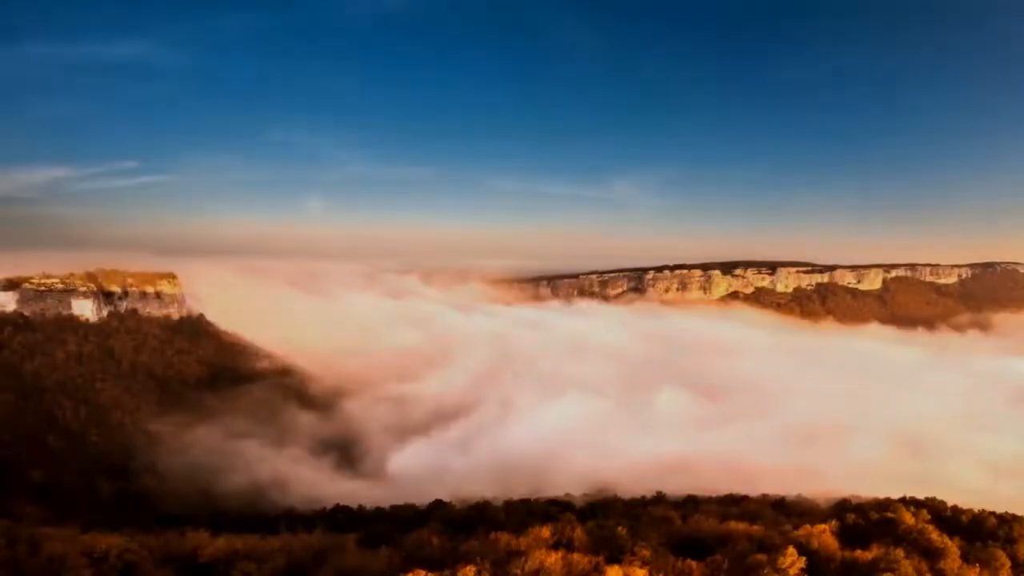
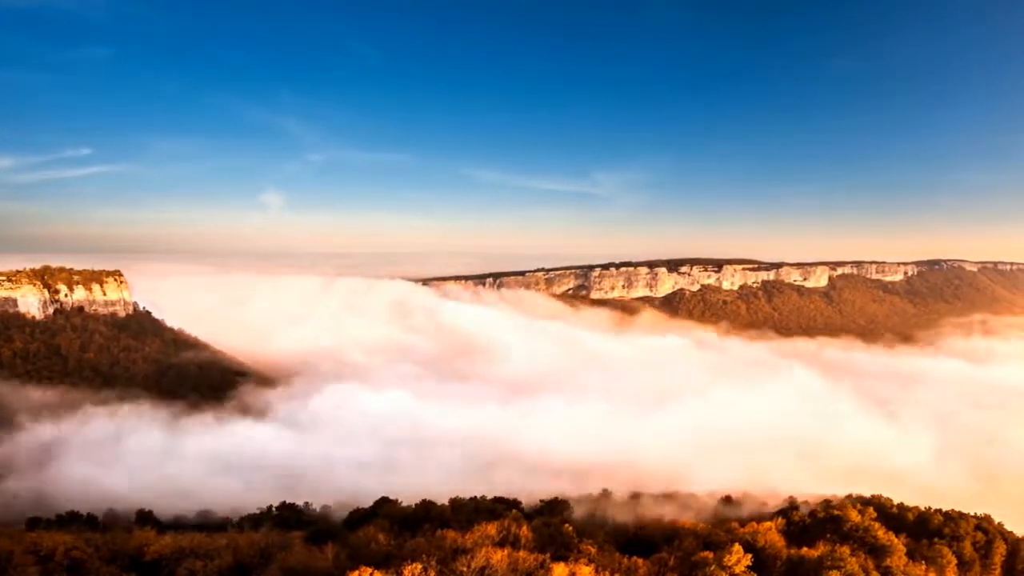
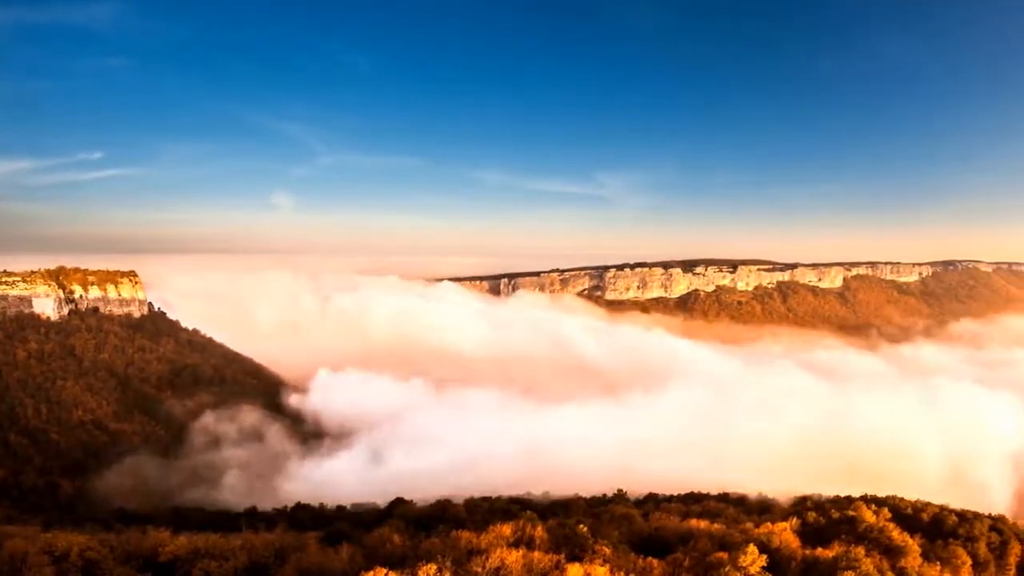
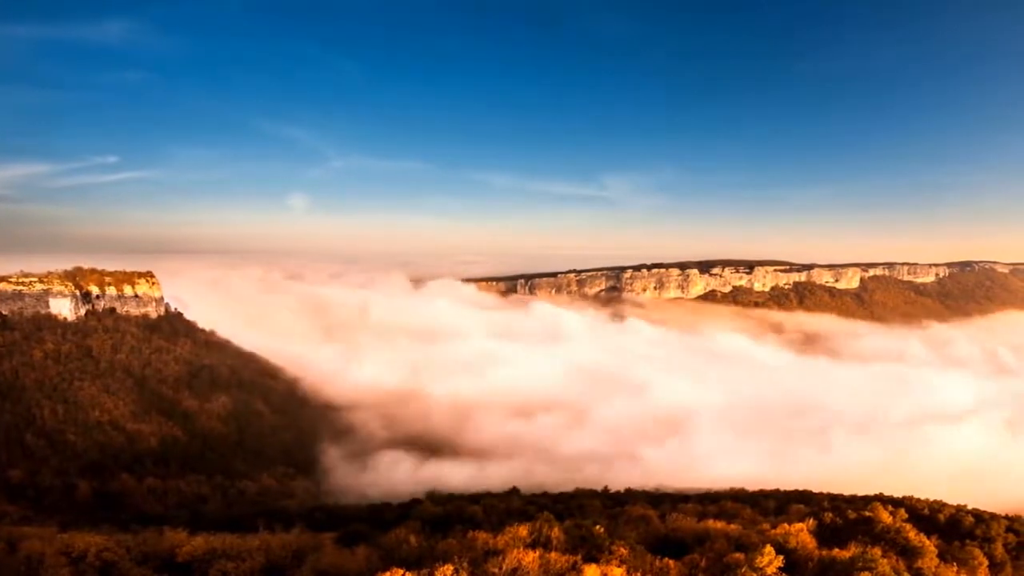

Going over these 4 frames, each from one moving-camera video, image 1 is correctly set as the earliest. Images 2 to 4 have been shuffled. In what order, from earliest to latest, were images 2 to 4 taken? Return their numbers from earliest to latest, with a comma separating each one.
4, 3, 2
